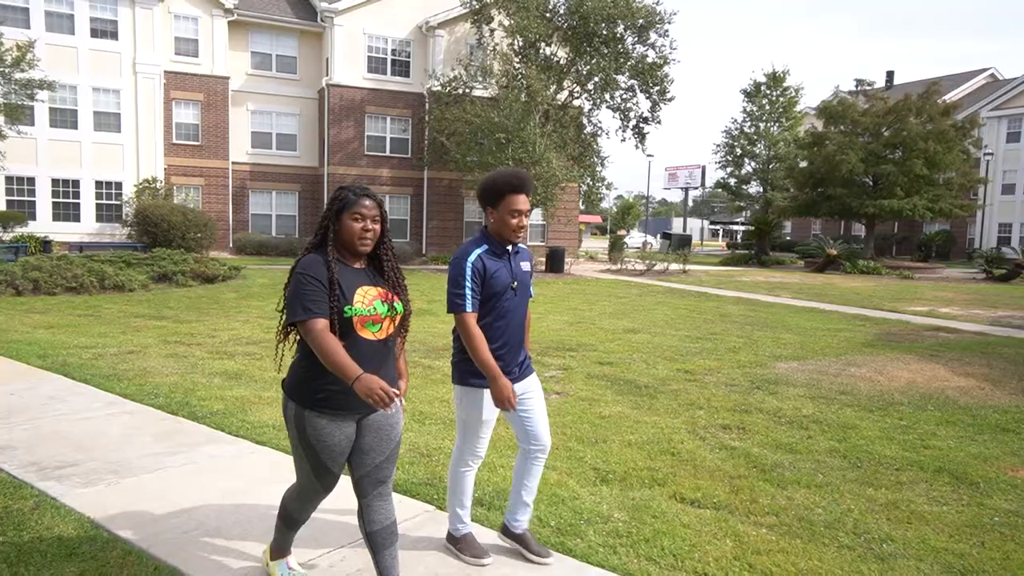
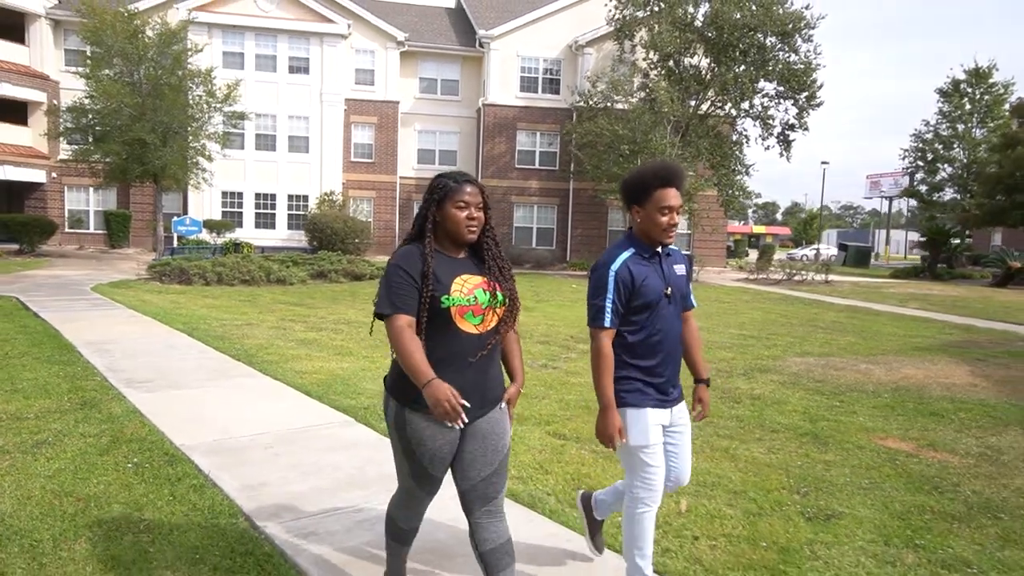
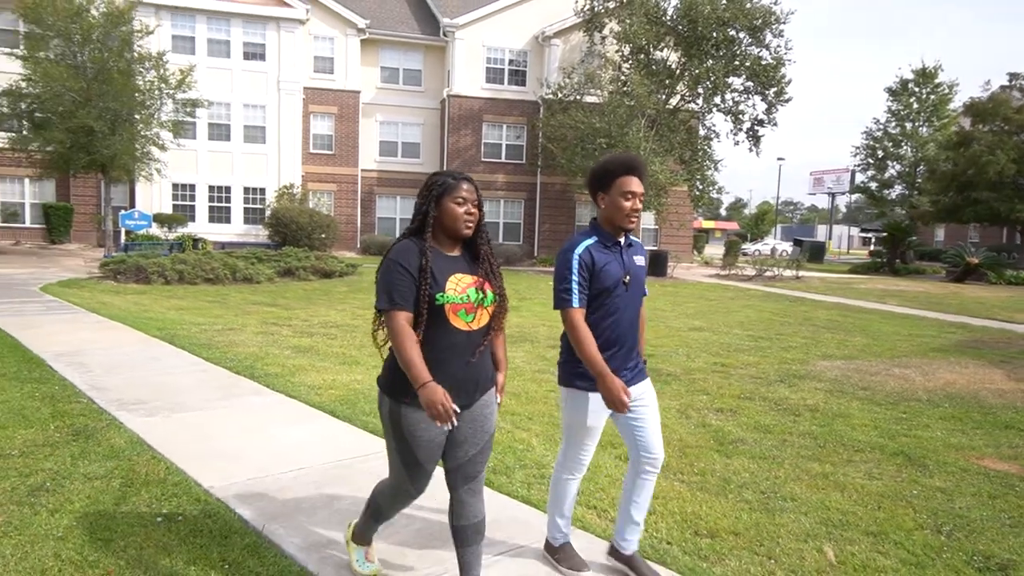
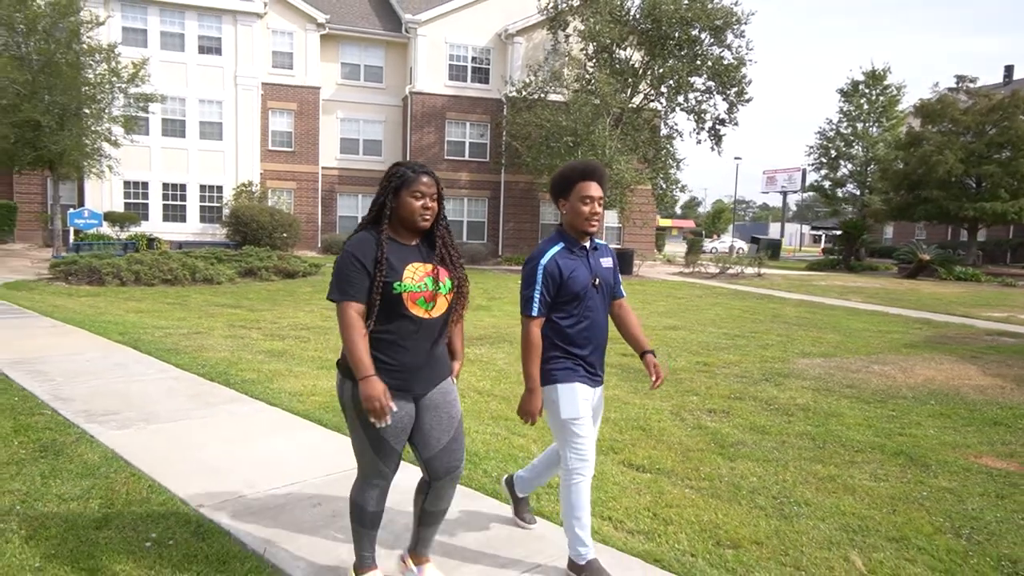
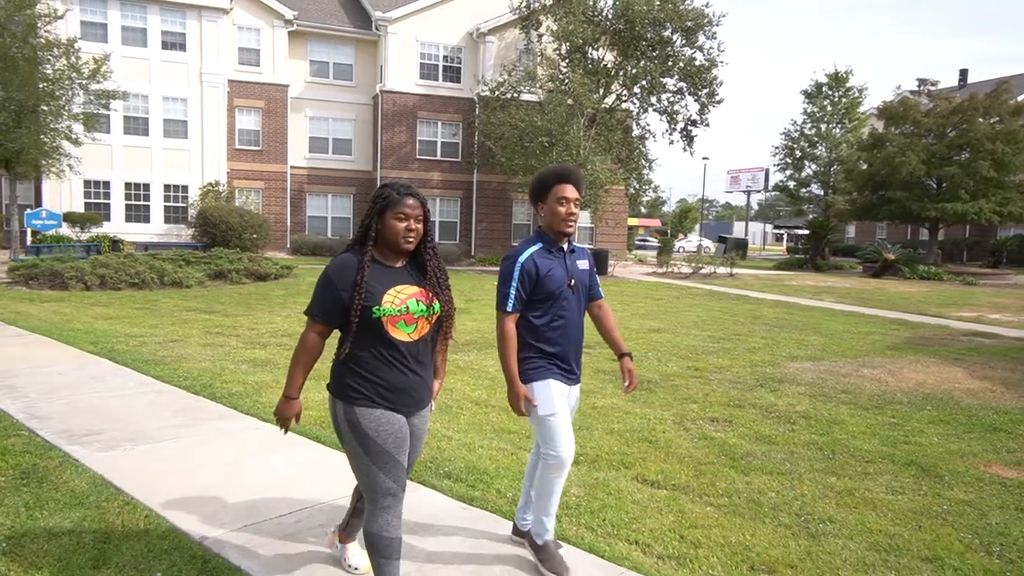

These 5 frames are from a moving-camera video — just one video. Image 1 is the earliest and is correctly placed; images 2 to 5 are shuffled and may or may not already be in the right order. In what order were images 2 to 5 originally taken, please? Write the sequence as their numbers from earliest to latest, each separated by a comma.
5, 4, 3, 2
